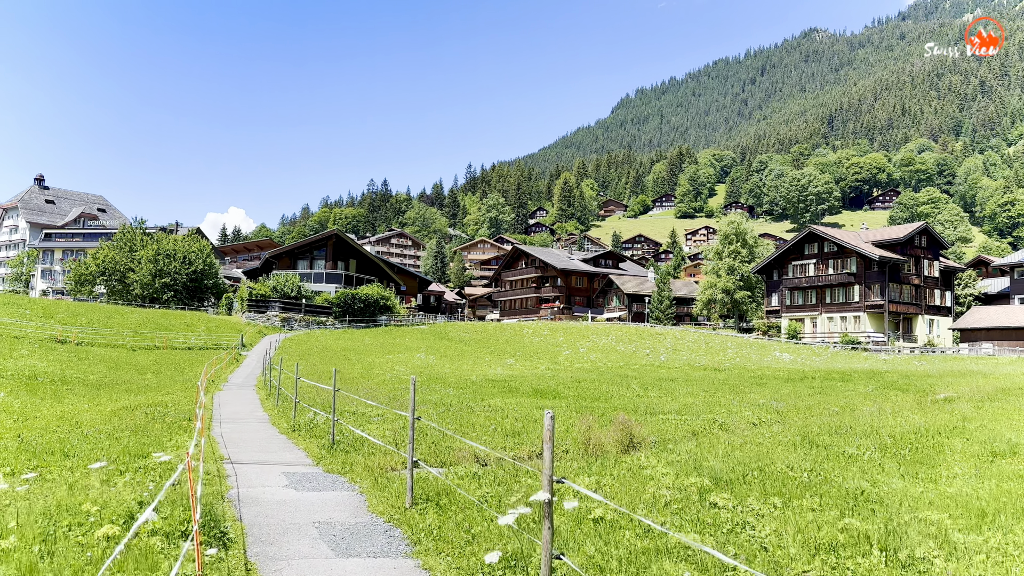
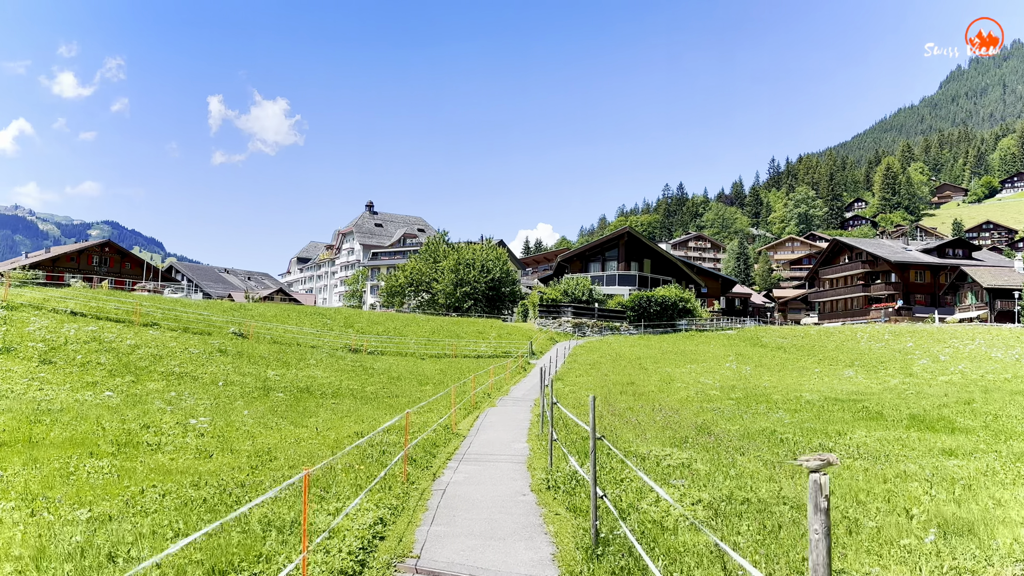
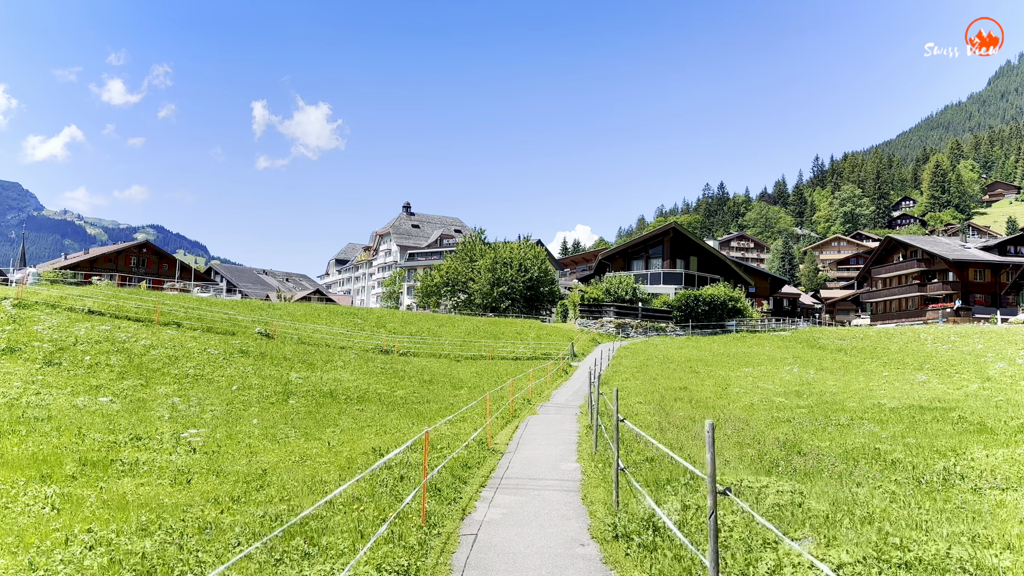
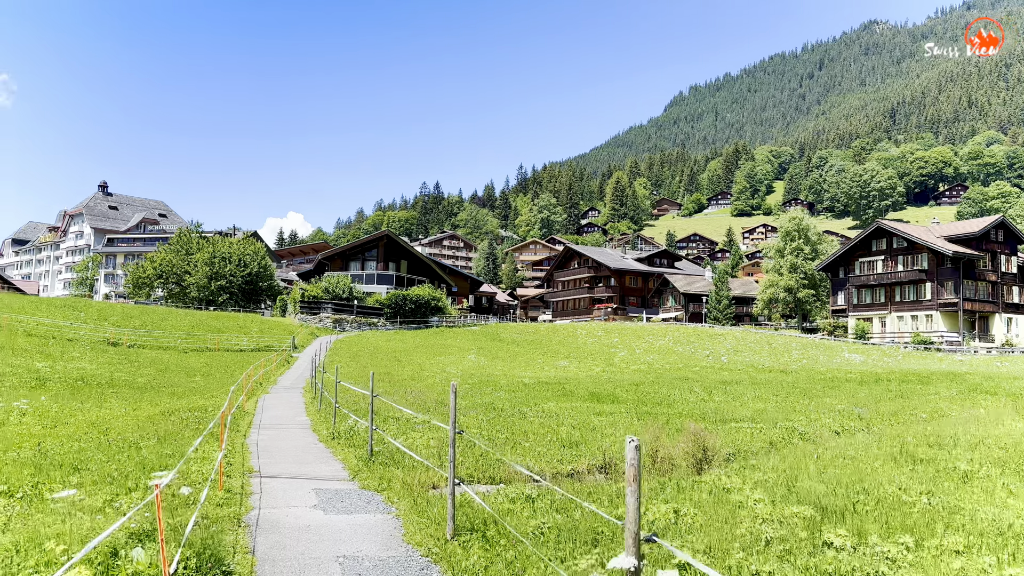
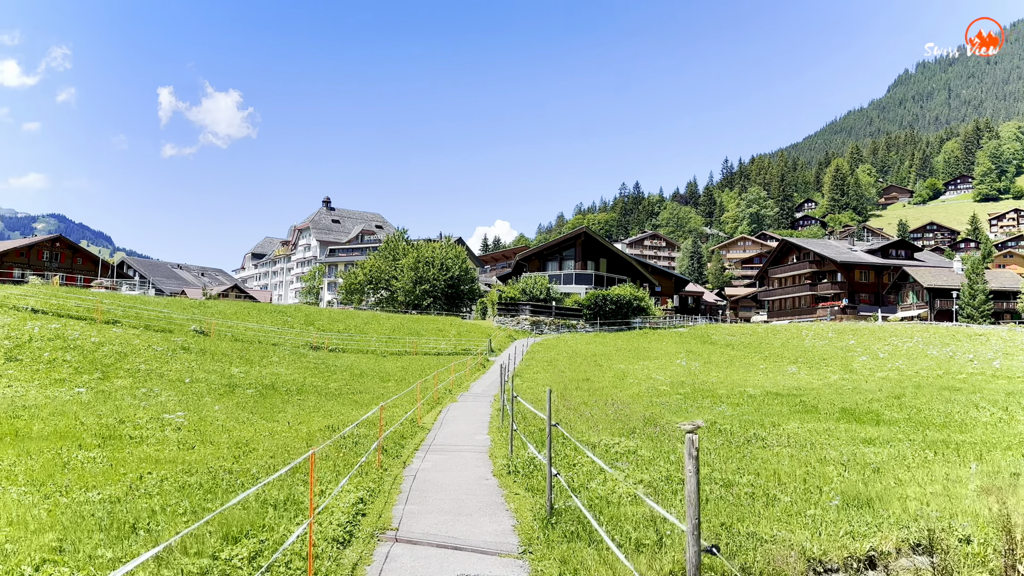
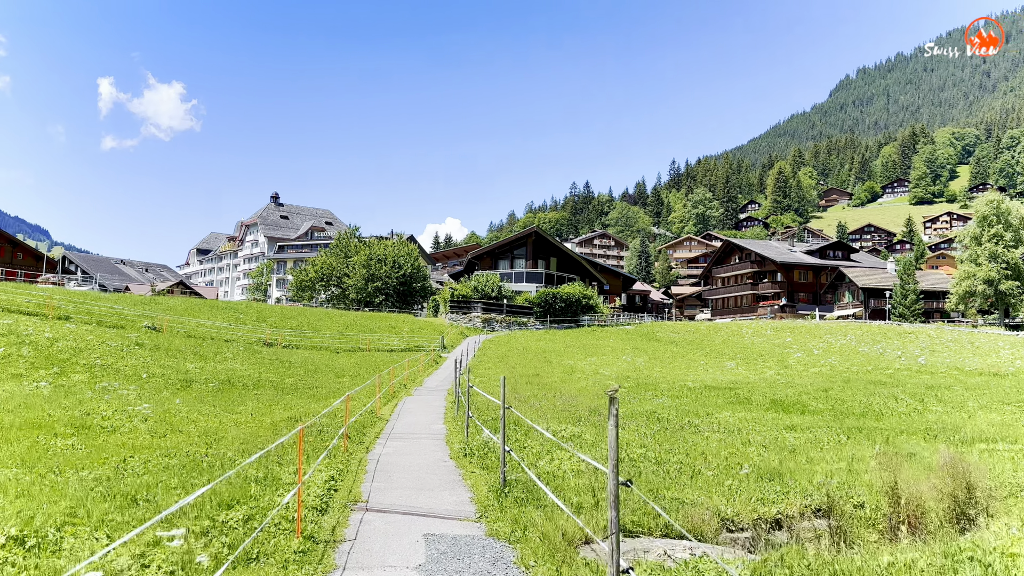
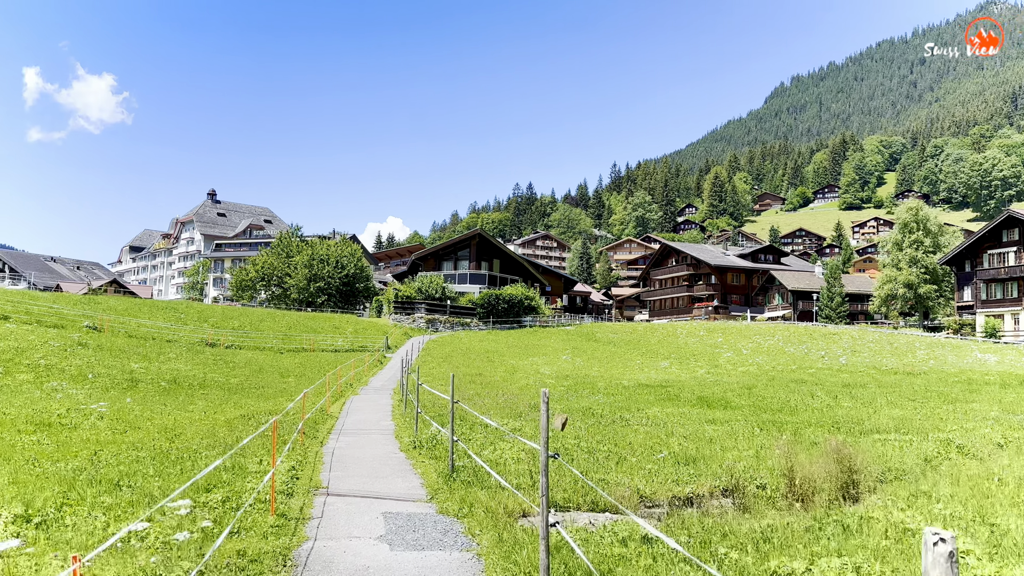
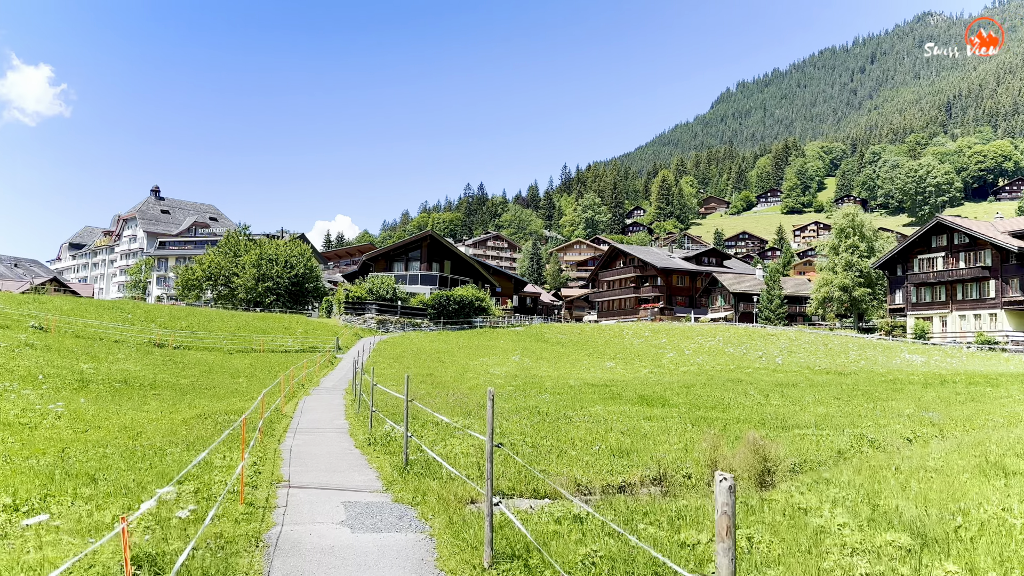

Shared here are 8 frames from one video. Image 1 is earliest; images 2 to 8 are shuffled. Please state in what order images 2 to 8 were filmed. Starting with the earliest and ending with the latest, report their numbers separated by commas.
4, 8, 7, 6, 5, 2, 3
